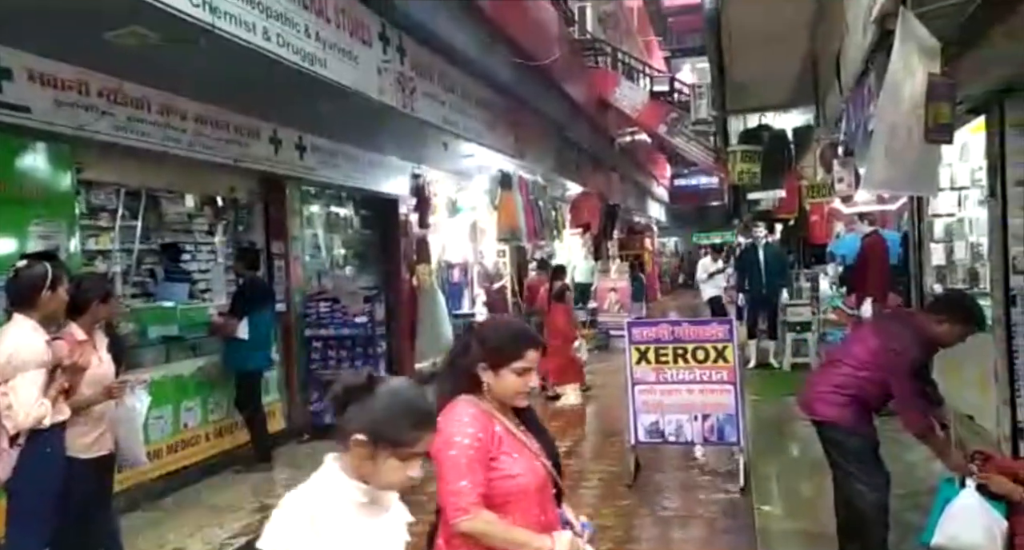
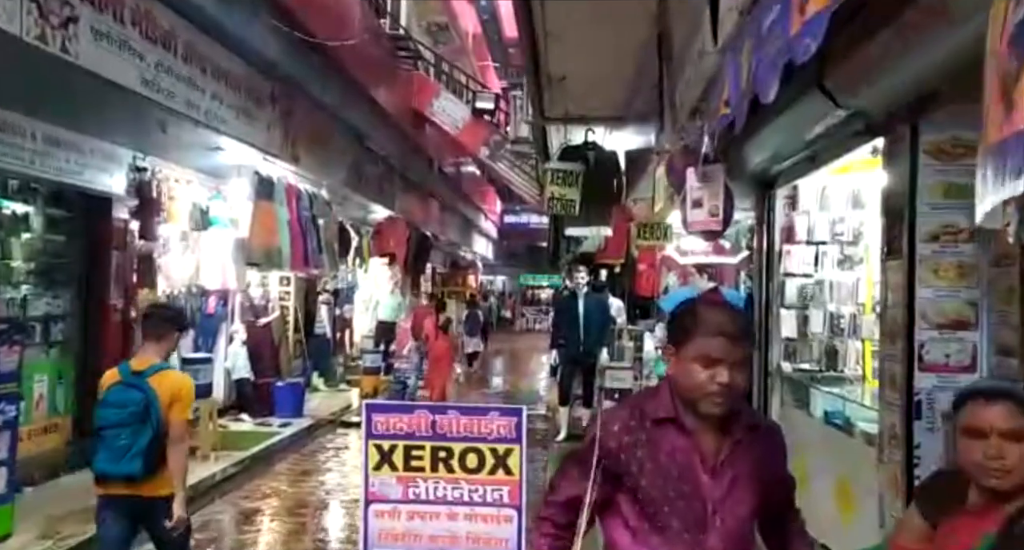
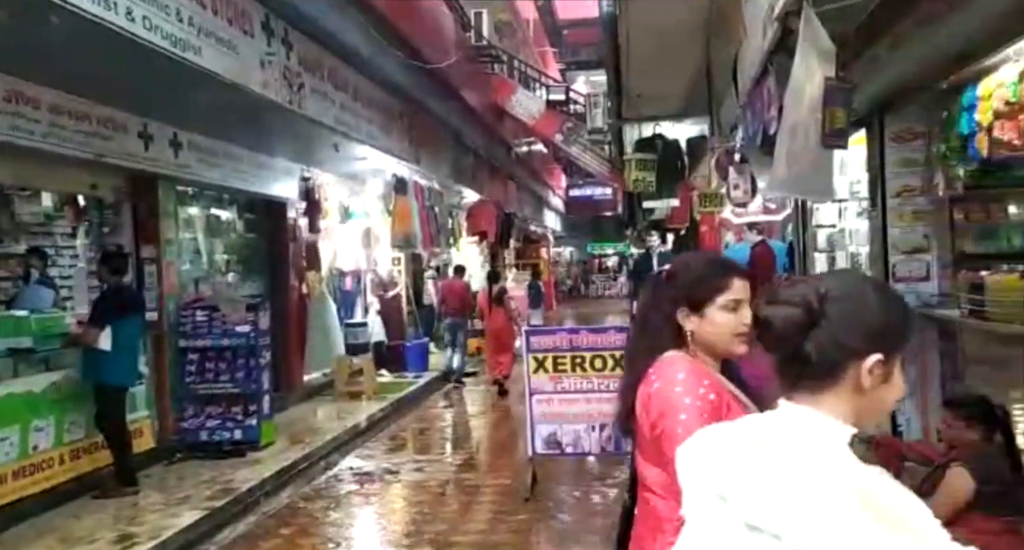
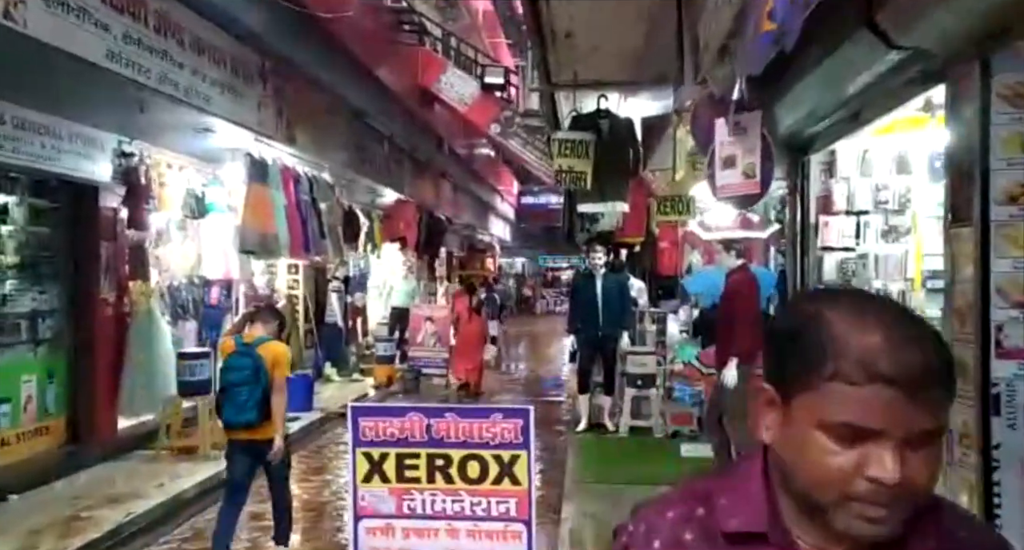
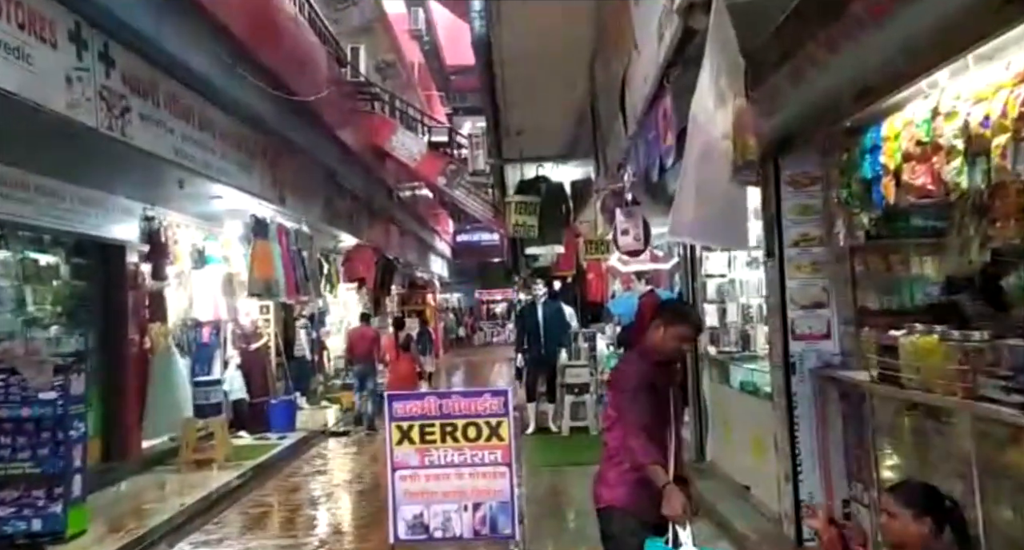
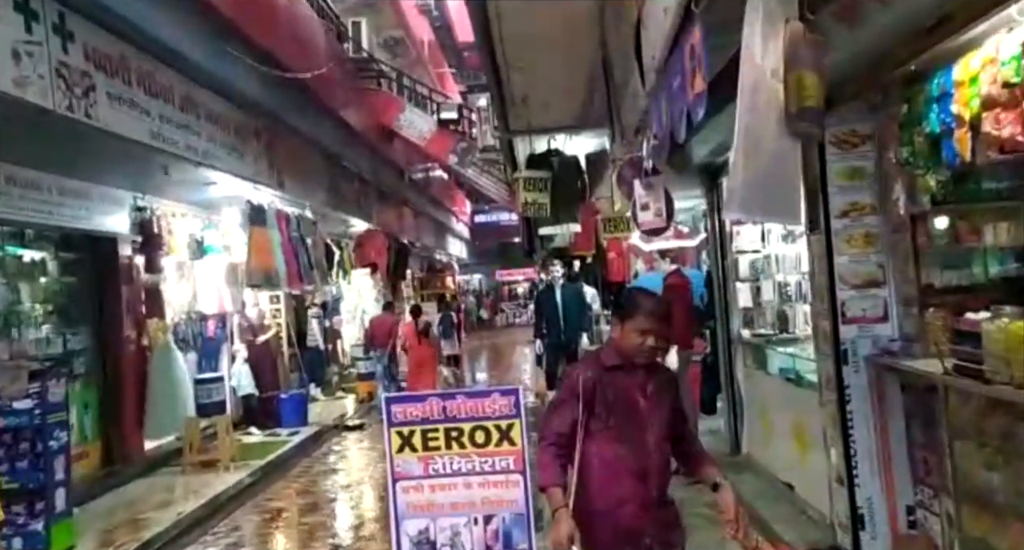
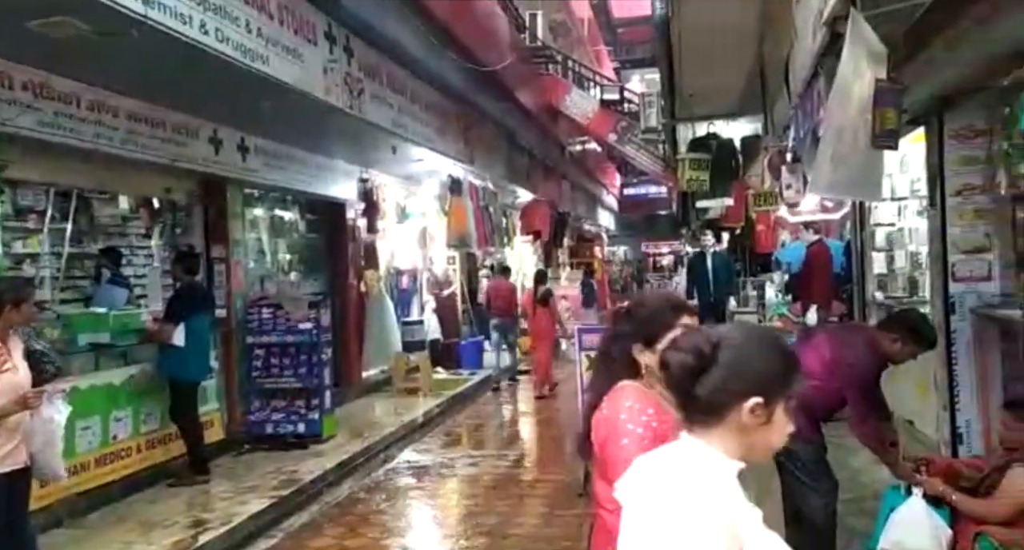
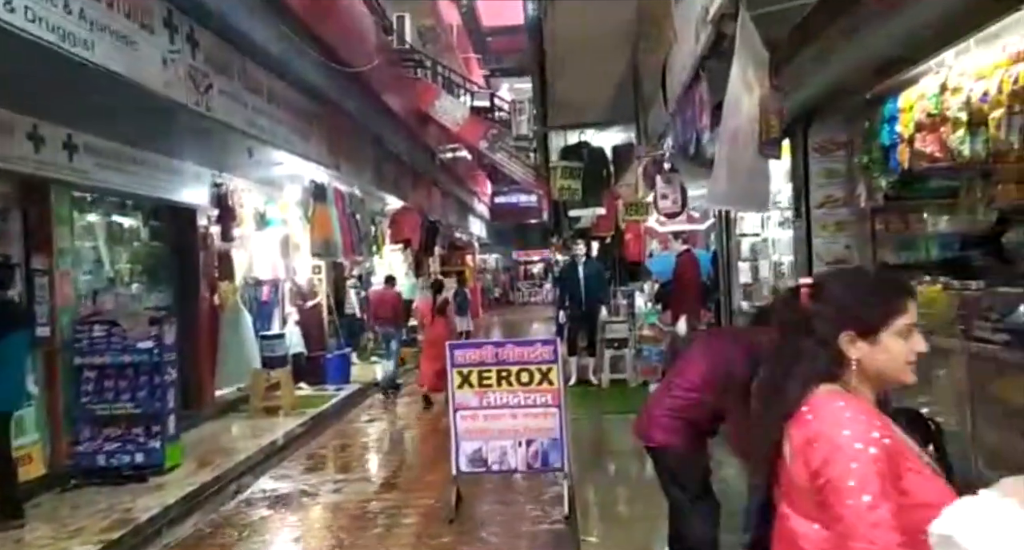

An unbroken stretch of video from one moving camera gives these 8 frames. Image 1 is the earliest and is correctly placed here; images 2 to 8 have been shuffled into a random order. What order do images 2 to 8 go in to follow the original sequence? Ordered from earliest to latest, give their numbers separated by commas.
7, 3, 8, 5, 6, 2, 4
